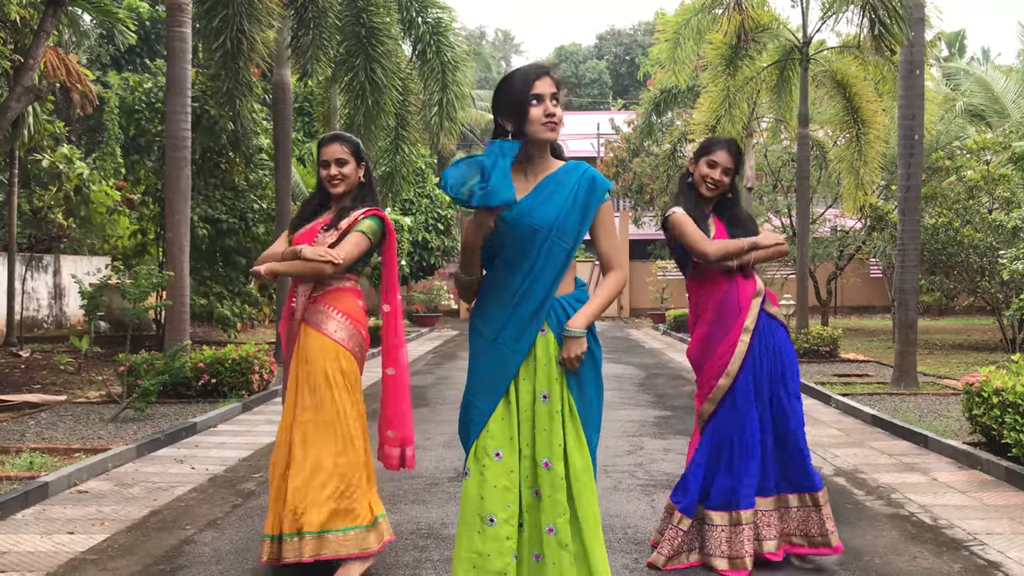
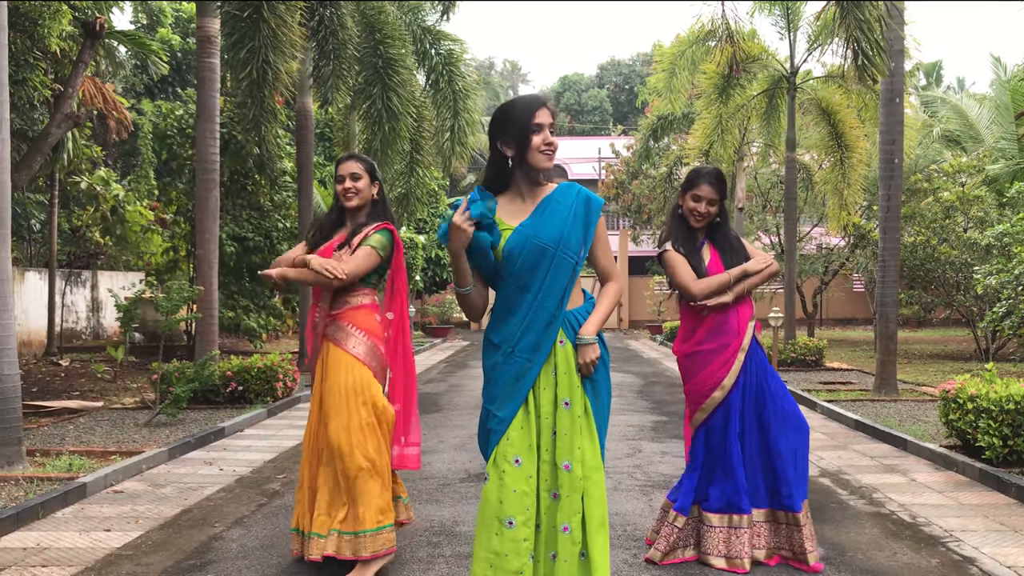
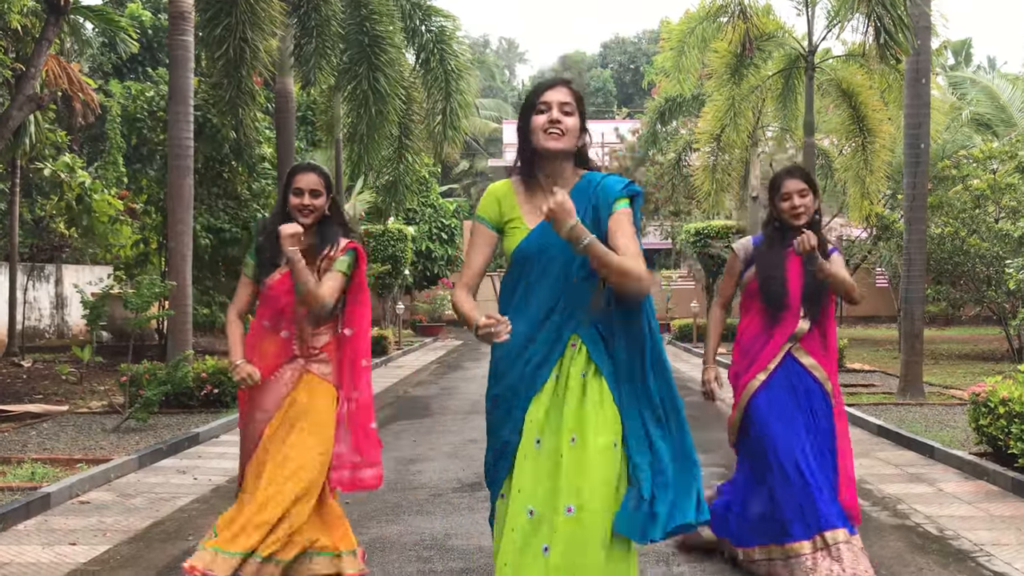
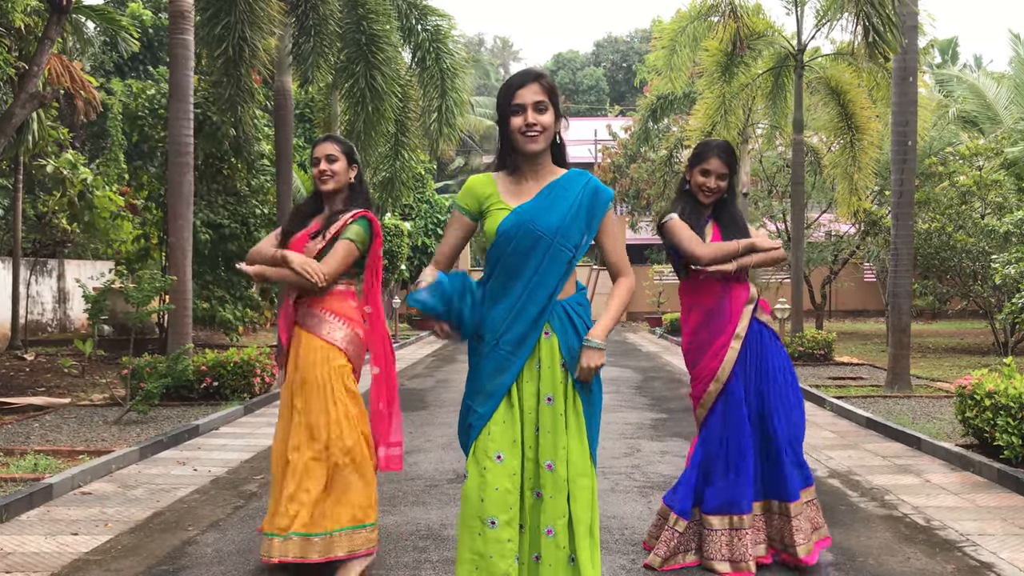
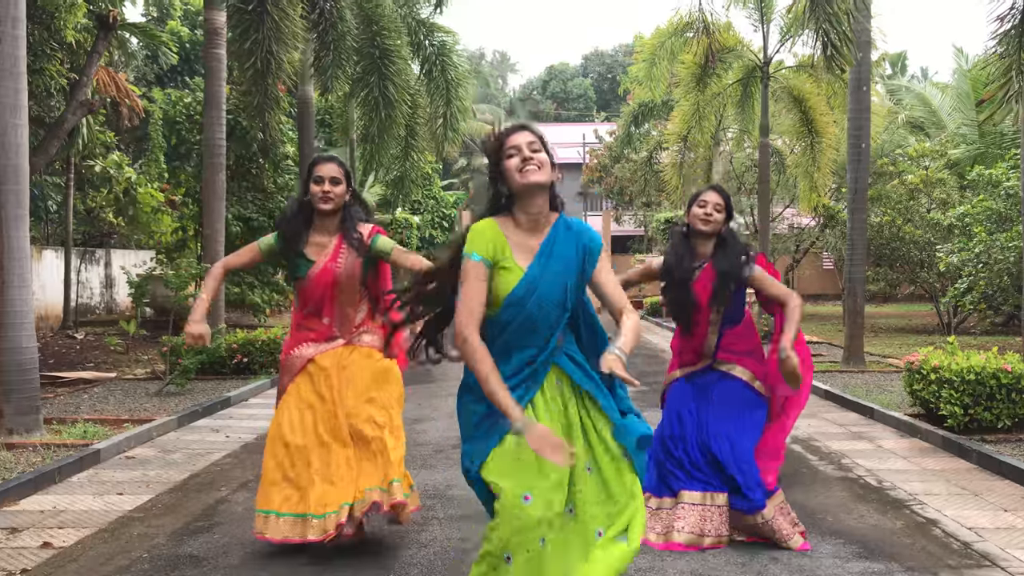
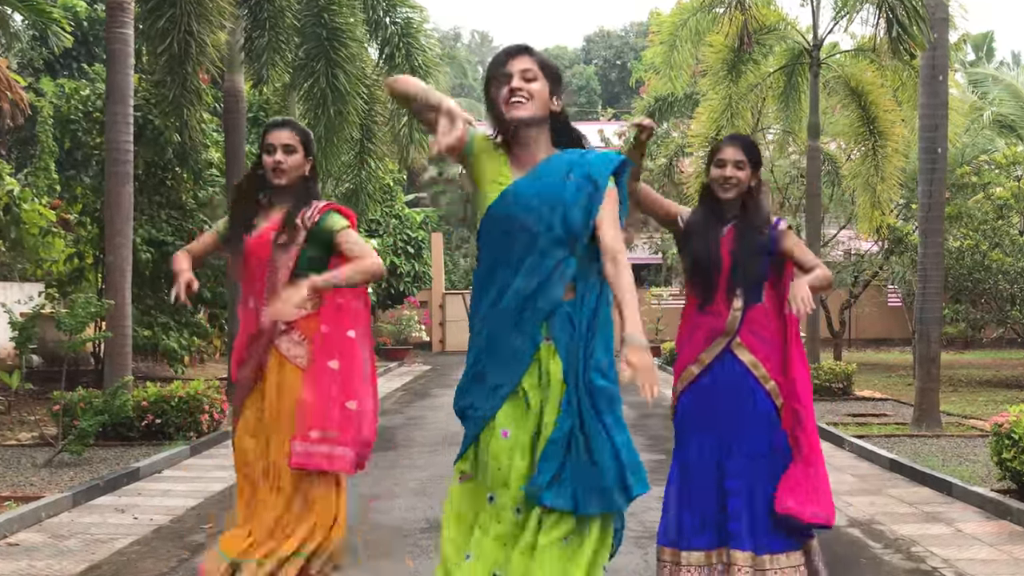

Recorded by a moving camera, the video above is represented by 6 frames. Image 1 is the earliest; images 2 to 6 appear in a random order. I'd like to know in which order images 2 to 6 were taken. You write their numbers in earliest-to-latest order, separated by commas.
2, 4, 5, 3, 6
